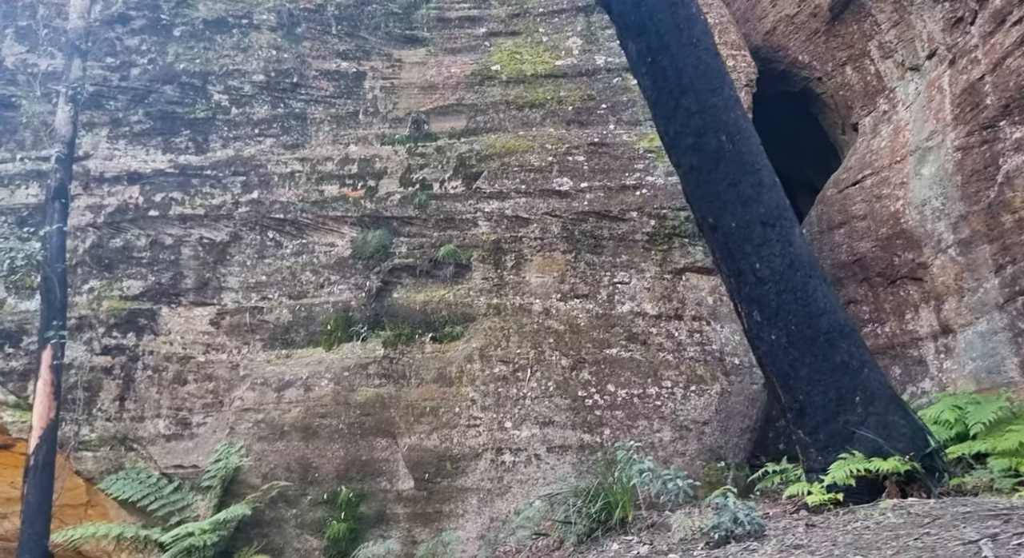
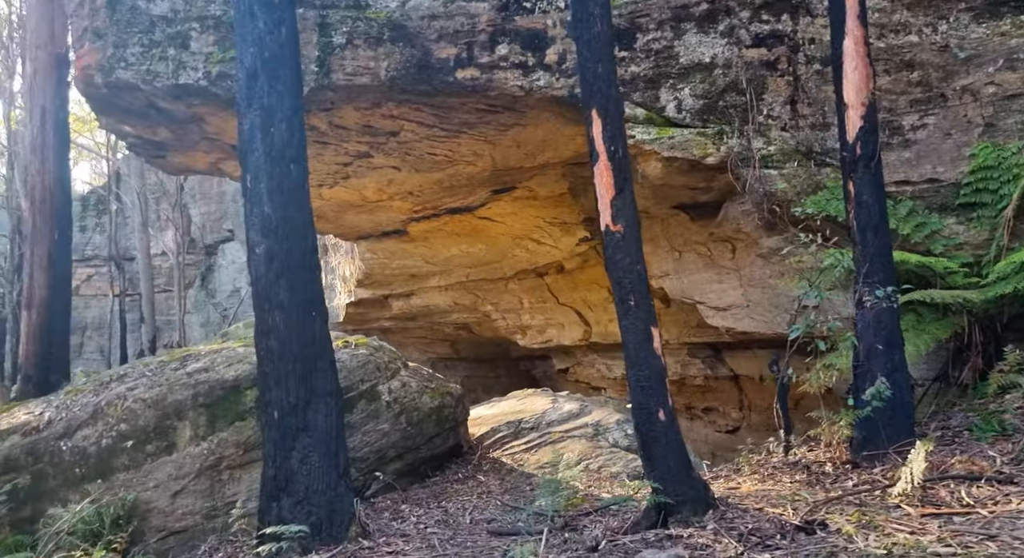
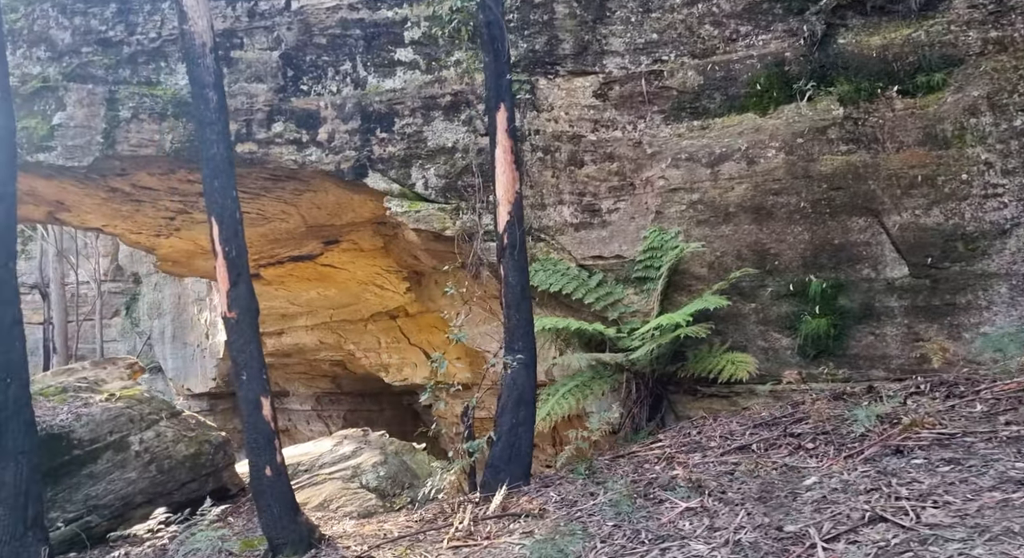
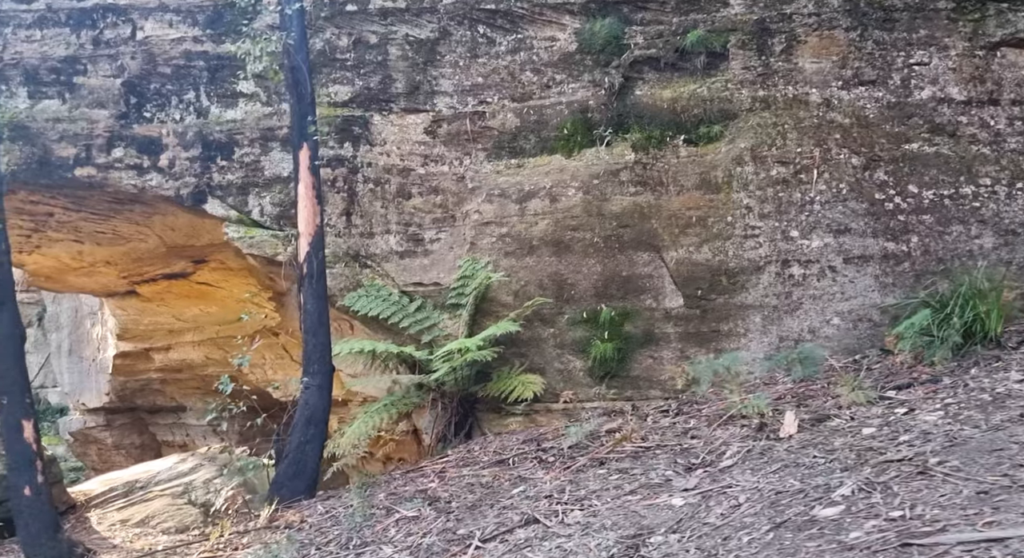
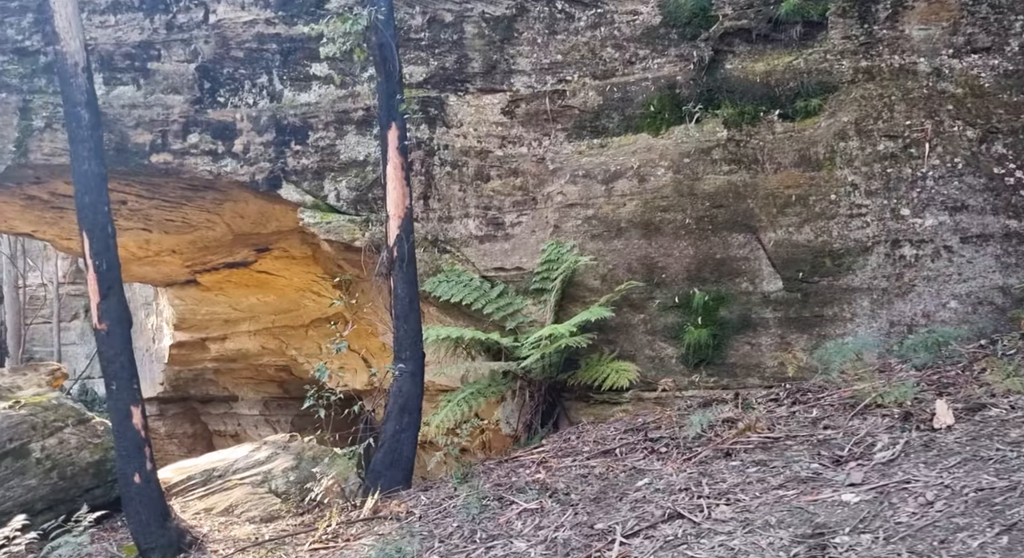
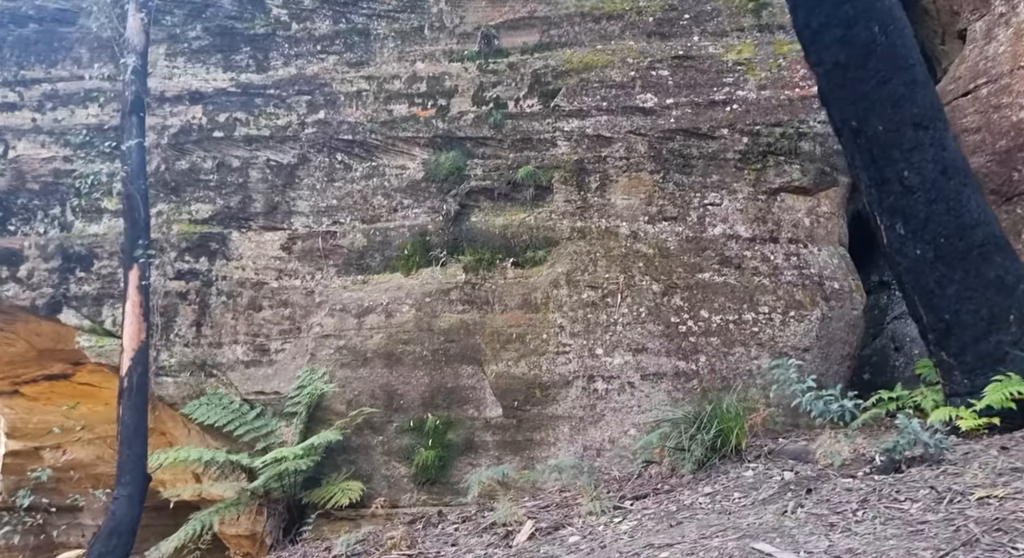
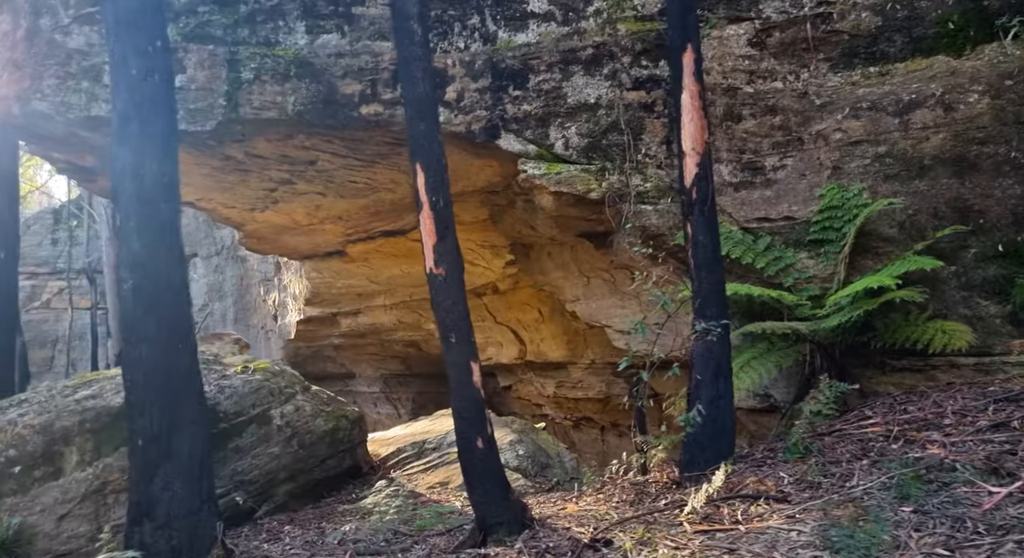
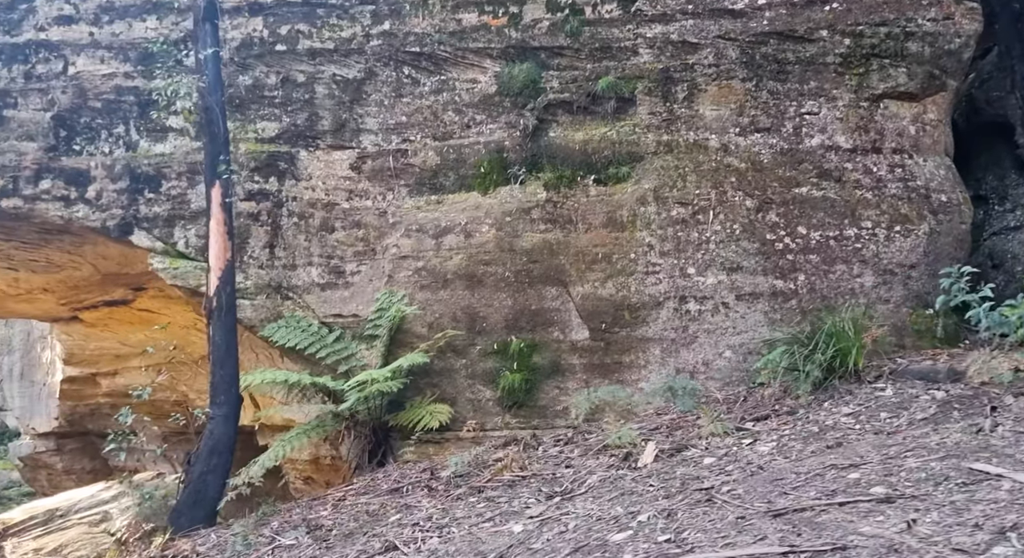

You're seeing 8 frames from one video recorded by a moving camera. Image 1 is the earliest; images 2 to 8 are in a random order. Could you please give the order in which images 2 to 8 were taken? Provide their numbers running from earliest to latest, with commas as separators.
6, 8, 4, 5, 3, 7, 2
